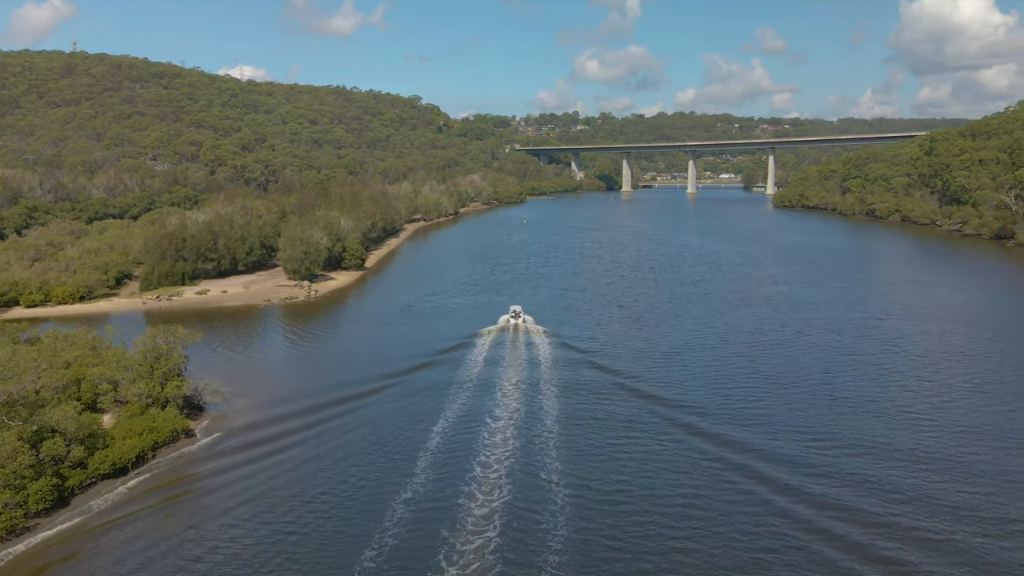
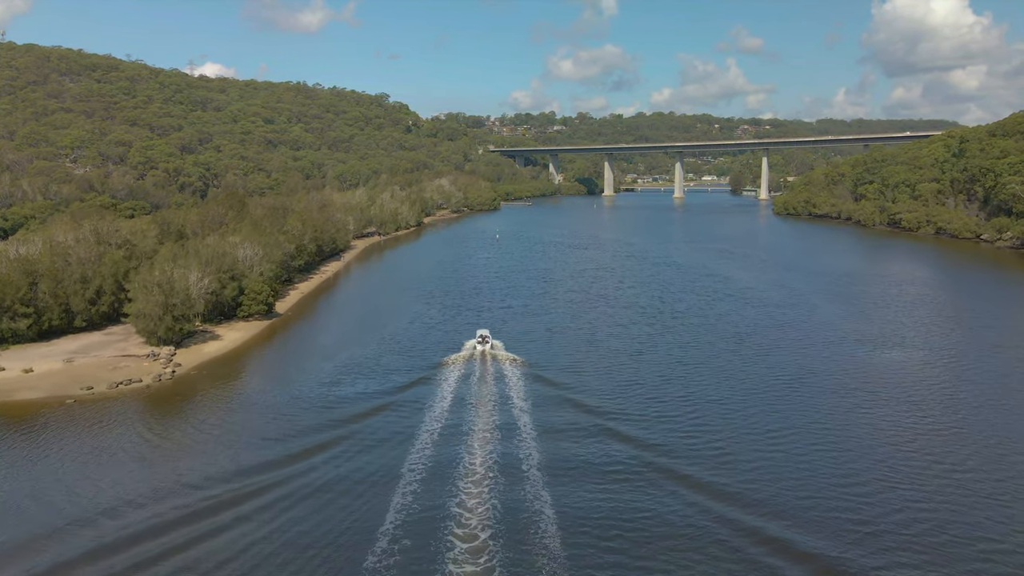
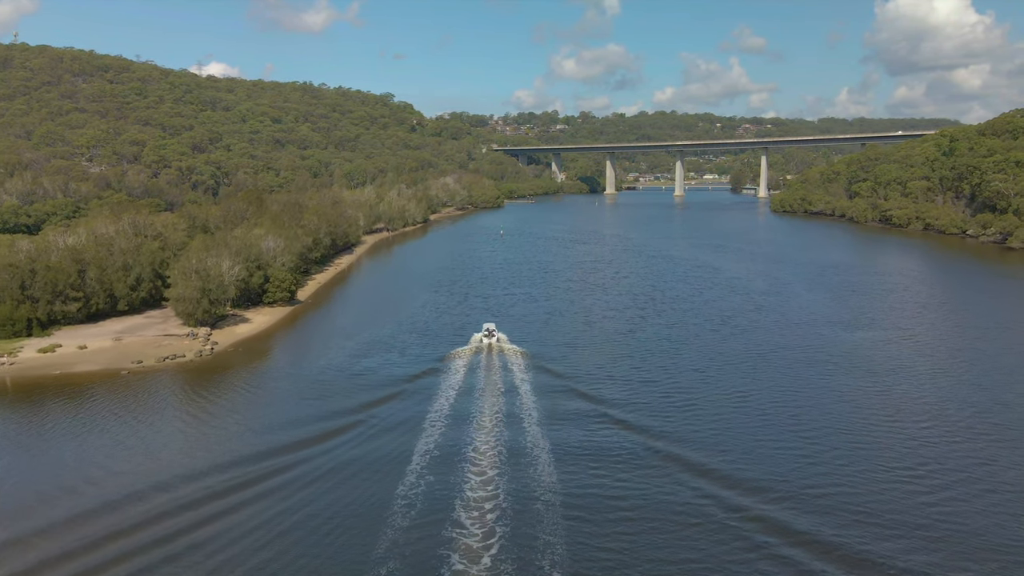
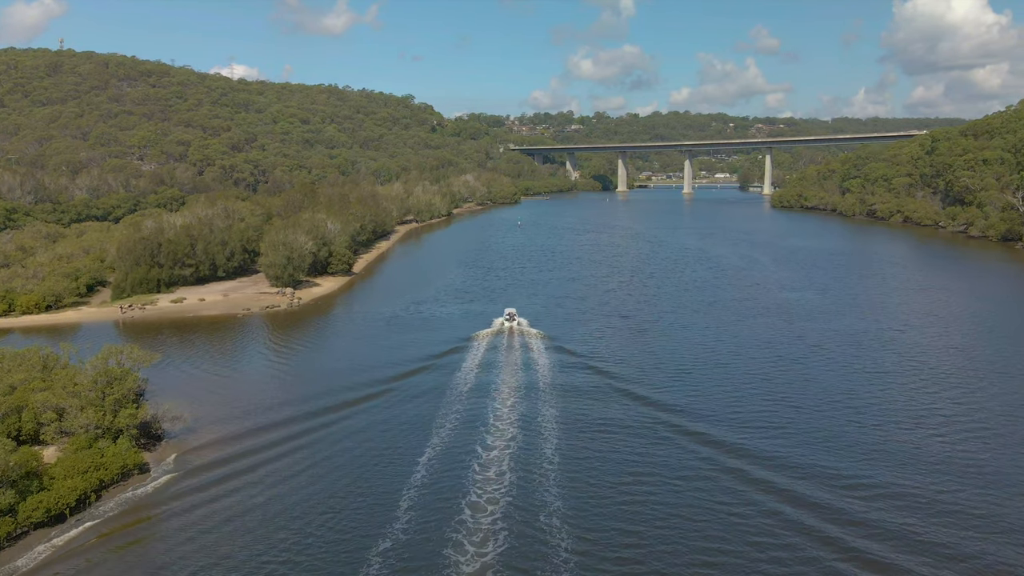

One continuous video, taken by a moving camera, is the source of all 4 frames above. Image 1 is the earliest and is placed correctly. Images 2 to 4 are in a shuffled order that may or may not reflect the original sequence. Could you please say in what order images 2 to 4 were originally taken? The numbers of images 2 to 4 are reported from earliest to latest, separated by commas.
4, 3, 2
